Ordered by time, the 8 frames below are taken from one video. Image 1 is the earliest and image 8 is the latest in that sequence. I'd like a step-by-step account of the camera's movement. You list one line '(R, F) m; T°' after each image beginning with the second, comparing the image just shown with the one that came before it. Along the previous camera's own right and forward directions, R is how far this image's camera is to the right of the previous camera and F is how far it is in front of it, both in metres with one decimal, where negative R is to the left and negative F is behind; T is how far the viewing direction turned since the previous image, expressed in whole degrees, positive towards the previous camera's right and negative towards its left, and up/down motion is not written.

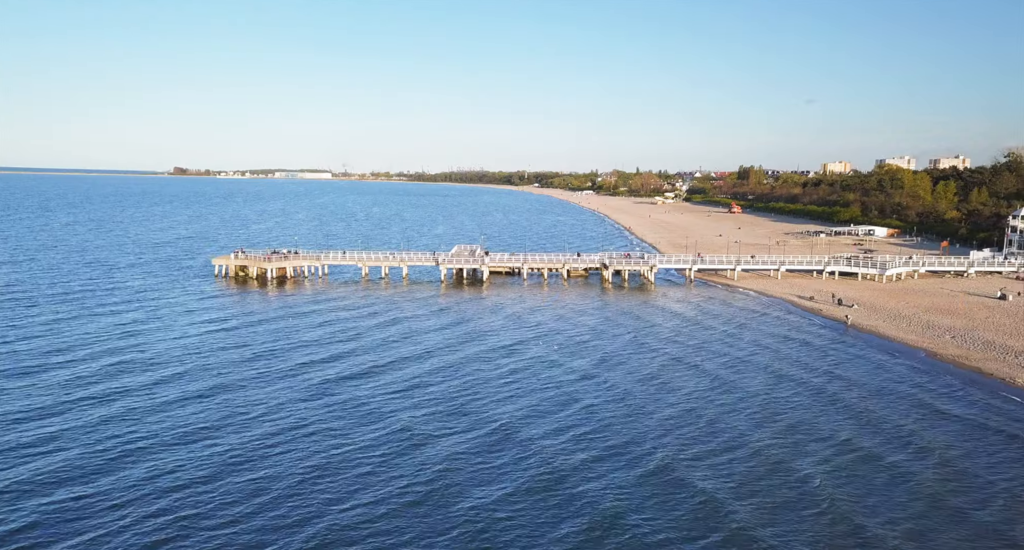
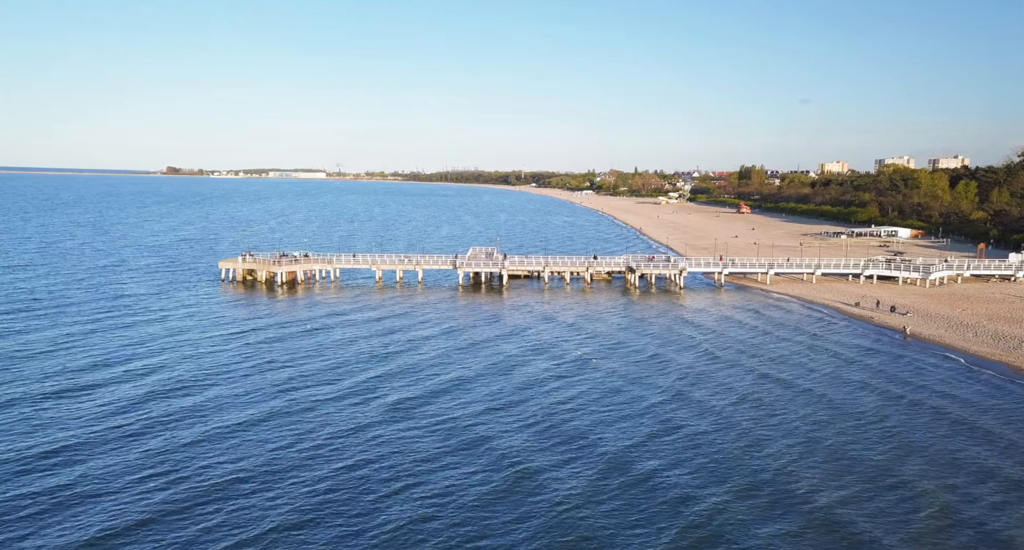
(-2.9, +4.2) m; 0°
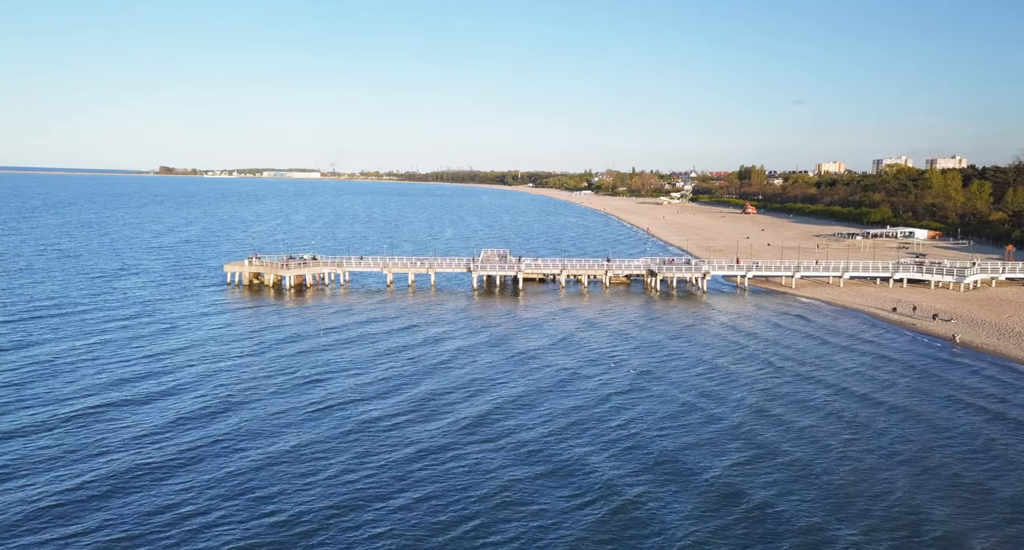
(-2.2, +3.1) m; 0°
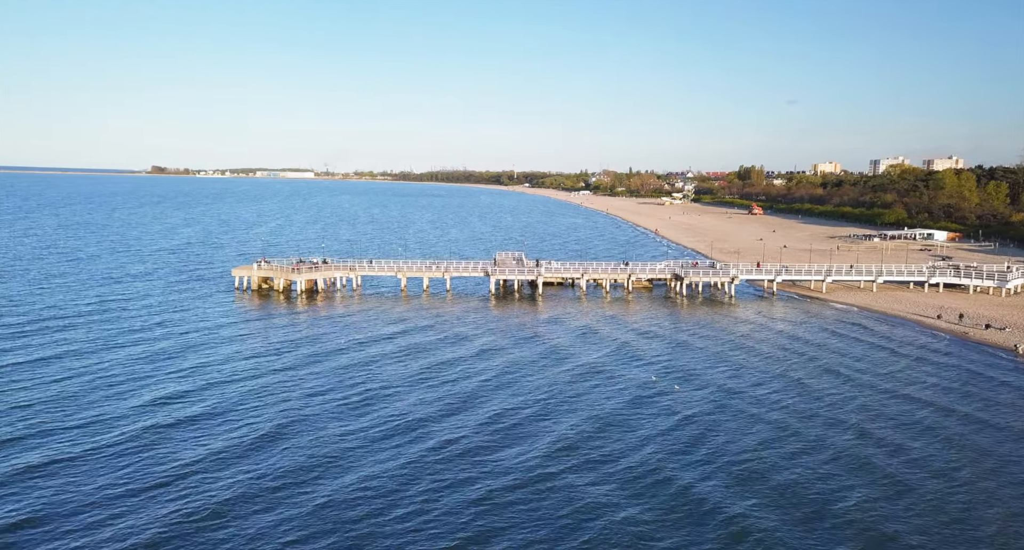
(-2.5, +3.4) m; +1°
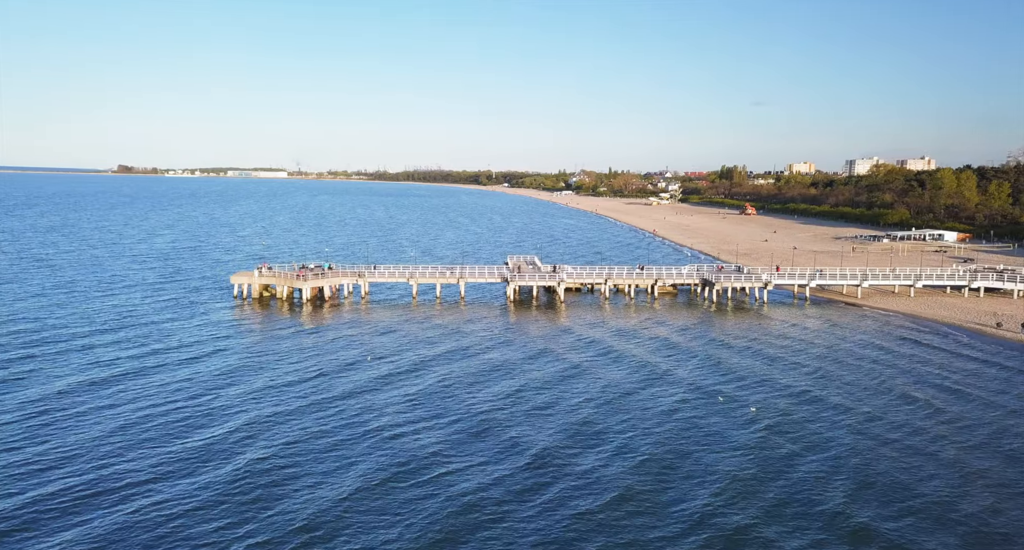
(-4.1, +5.0) m; +2°
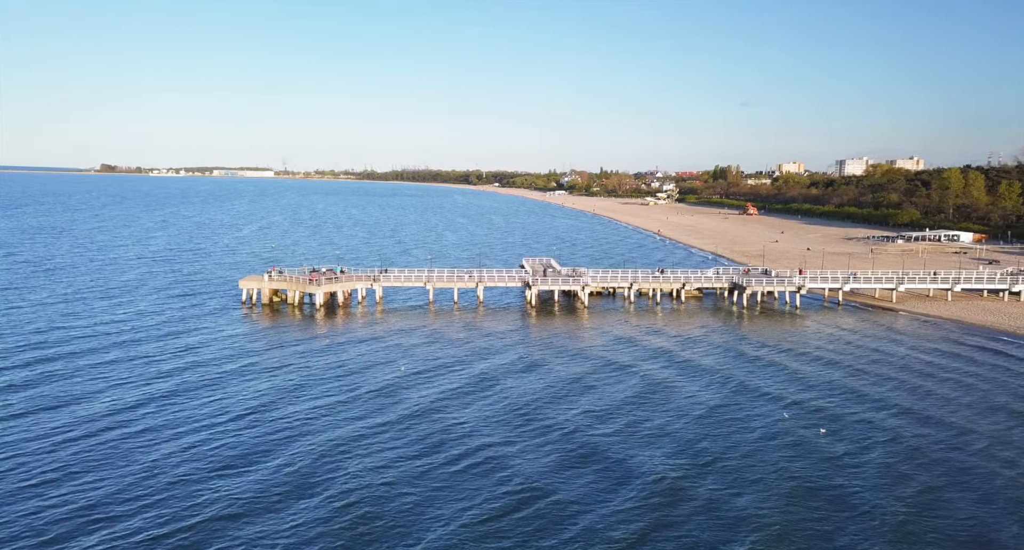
(-3.0, +3.5) m; +1°
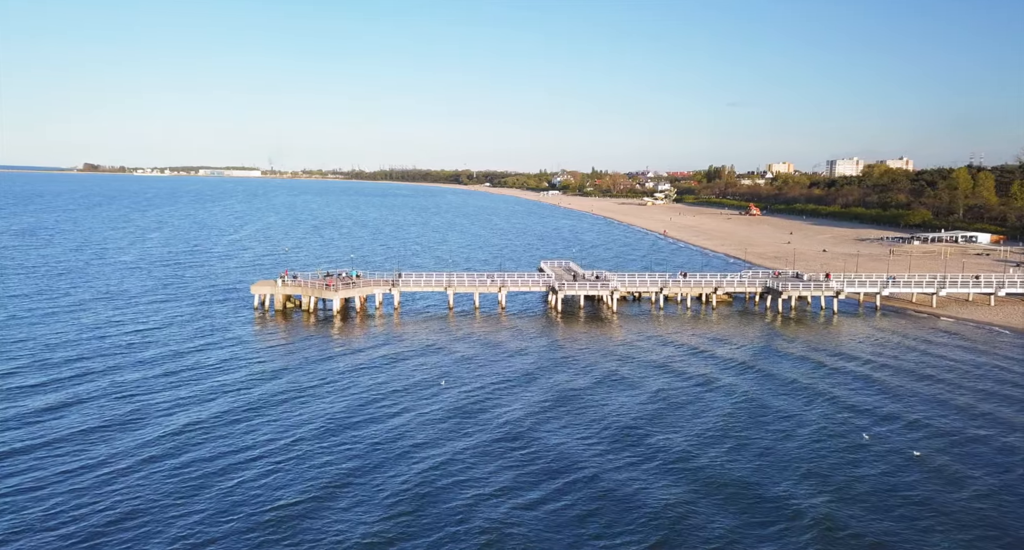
(-3.0, +3.5) m; +1°
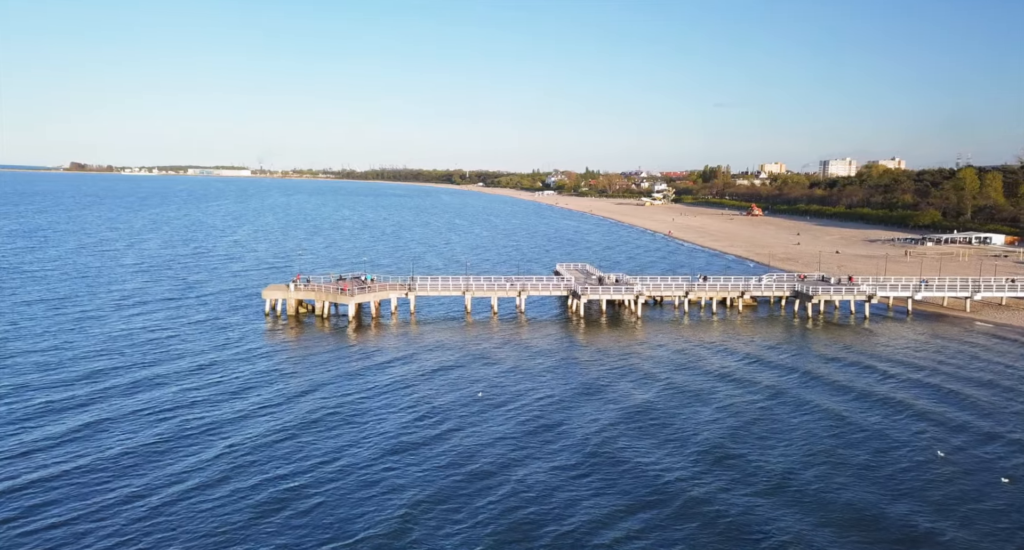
(-2.4, +2.7) m; +1°
